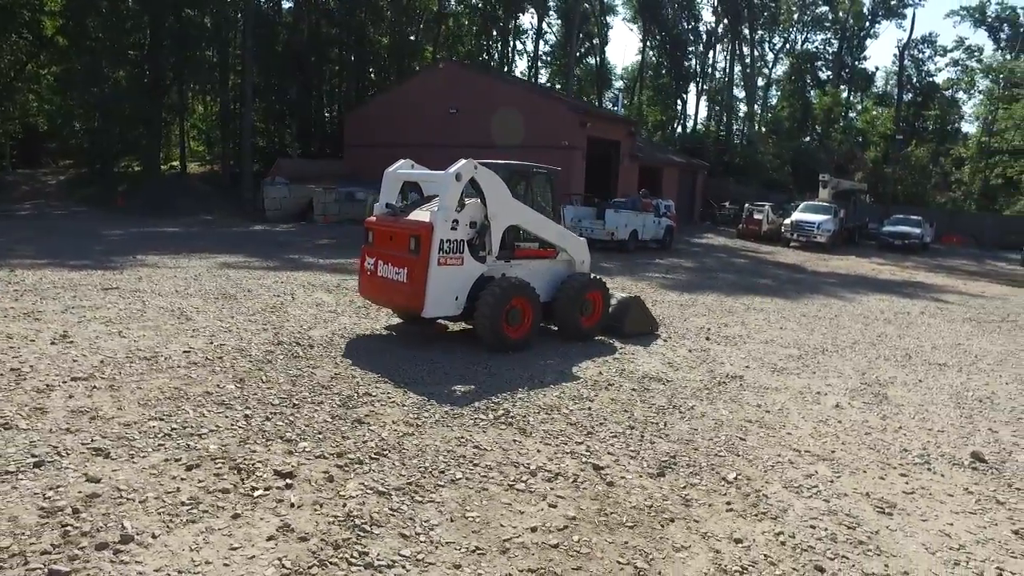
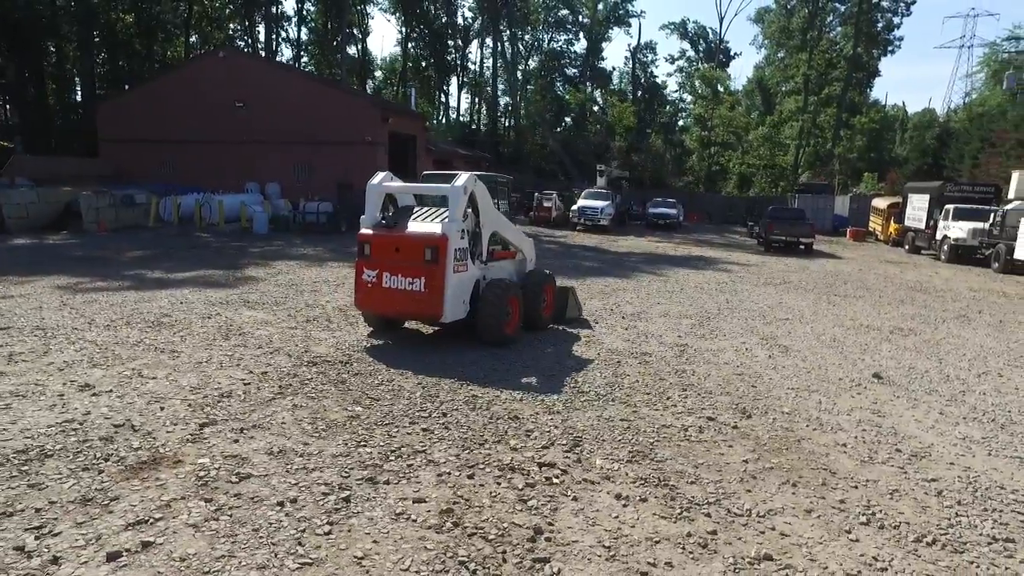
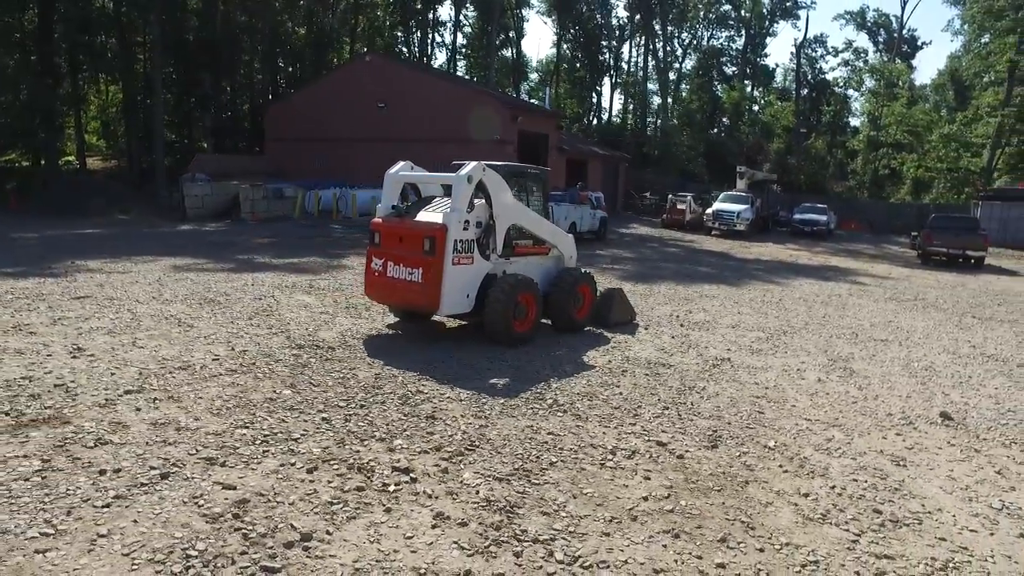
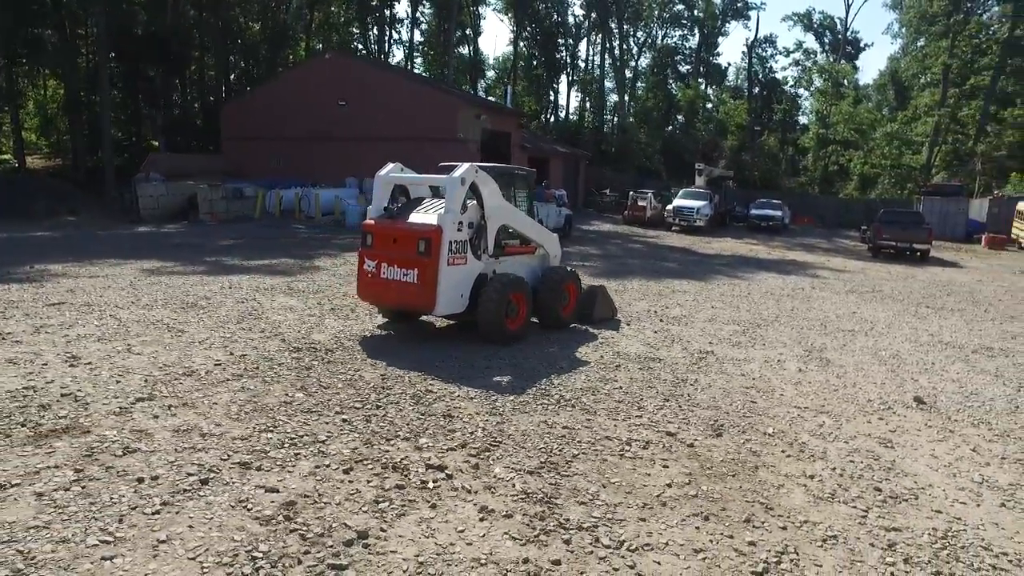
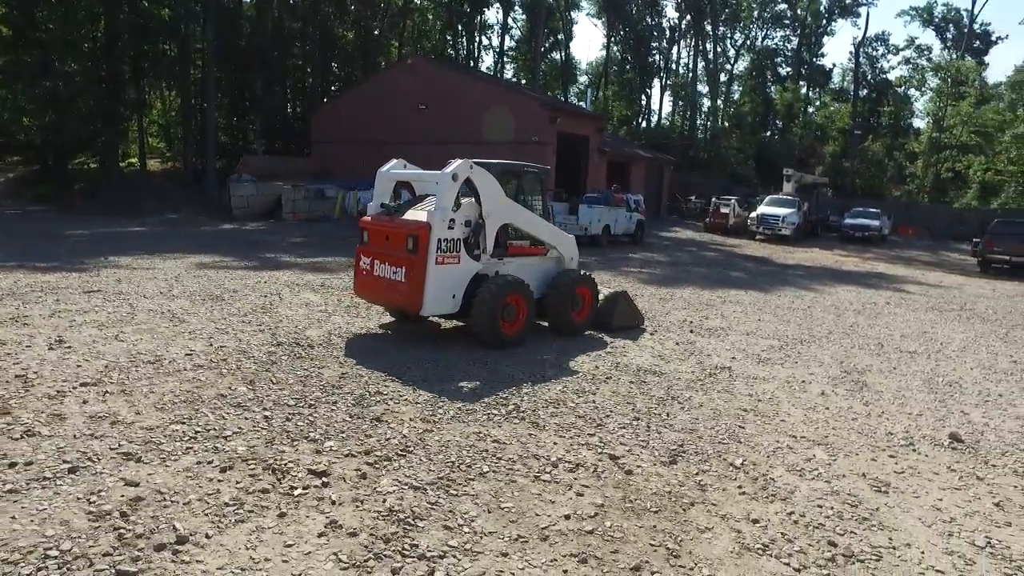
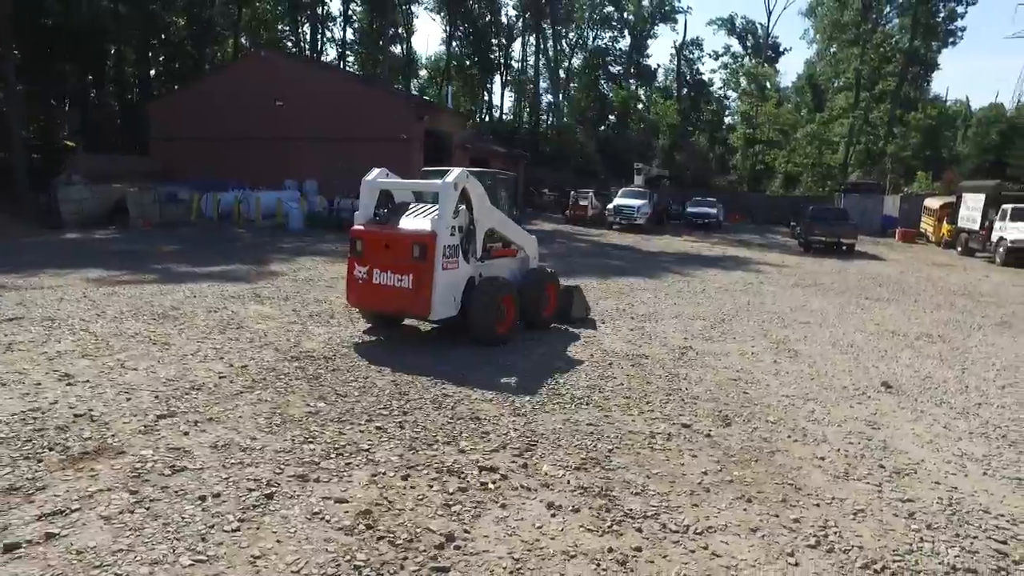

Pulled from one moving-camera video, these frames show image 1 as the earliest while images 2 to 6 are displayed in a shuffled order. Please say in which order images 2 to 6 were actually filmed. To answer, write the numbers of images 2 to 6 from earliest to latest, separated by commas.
5, 3, 4, 6, 2
